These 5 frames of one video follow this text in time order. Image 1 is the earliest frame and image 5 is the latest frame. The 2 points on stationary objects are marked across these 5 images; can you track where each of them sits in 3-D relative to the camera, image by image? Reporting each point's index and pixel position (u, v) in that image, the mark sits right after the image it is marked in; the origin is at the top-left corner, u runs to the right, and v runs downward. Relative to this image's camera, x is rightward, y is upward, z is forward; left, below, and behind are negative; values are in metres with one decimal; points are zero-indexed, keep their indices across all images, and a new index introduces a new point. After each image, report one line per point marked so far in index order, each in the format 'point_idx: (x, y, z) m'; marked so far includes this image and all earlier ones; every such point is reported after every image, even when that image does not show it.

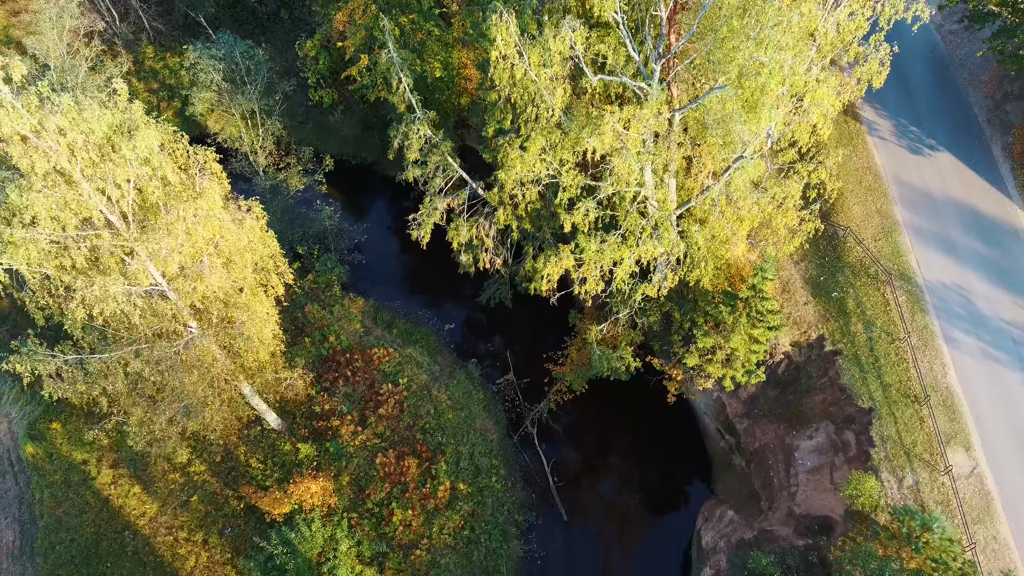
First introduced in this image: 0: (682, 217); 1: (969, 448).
0: (+3.9, +1.7, +19.9) m
1: (+10.2, -3.6, +19.4) m
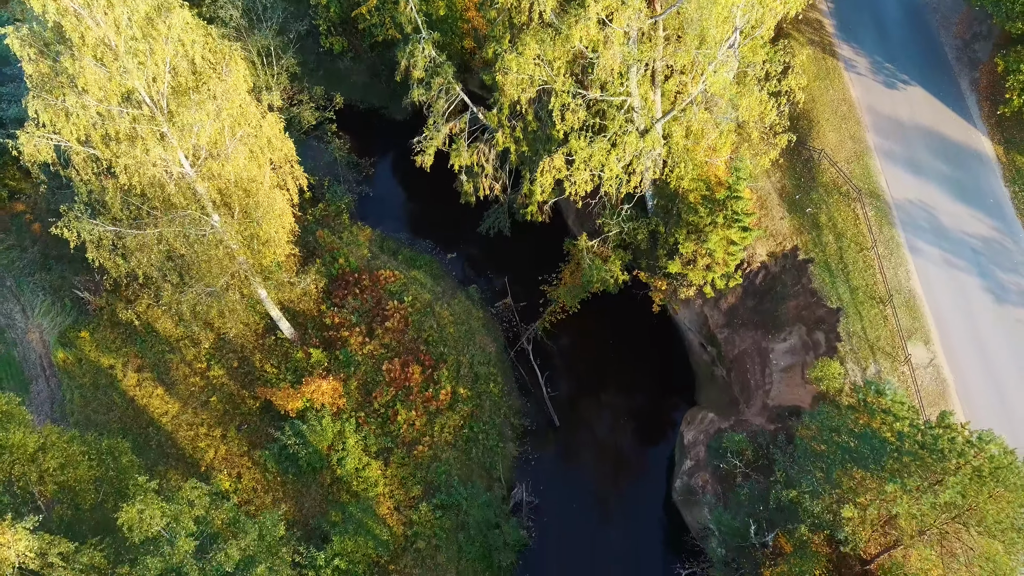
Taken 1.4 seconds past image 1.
0: (+3.8, +4.0, +21.6) m
1: (+10.1, -1.3, +21.1) m
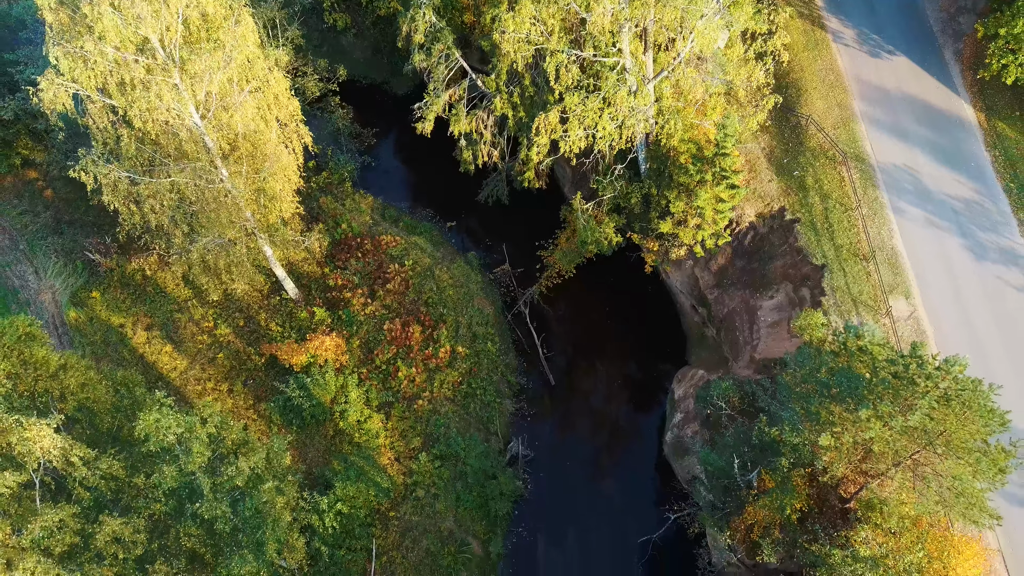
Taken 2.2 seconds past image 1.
0: (+3.7, +5.1, +22.5) m
1: (+10.0, -0.2, +21.9) m
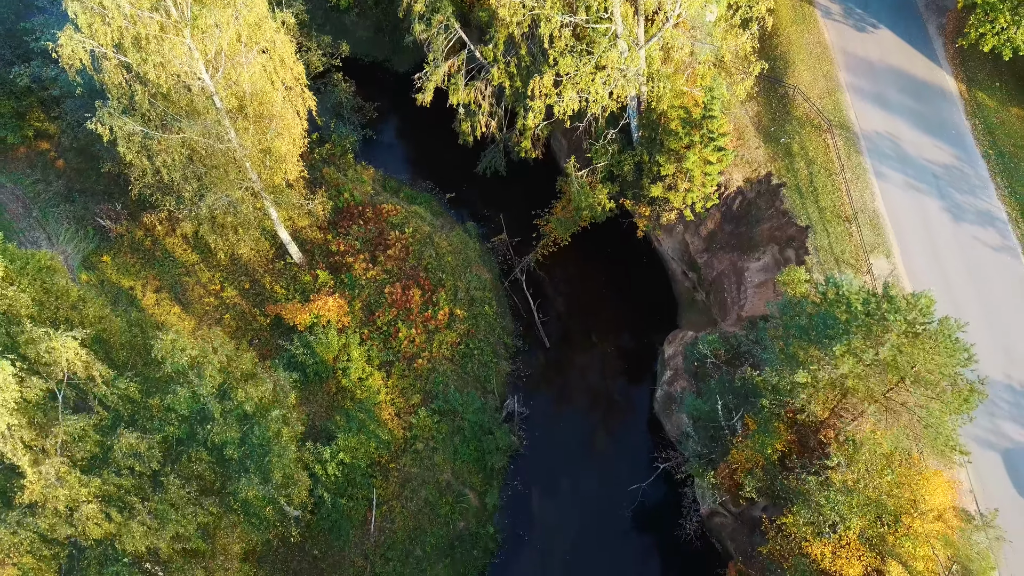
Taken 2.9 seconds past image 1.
0: (+3.6, +6.2, +23.4) m
1: (+9.8, +0.9, +22.8) m
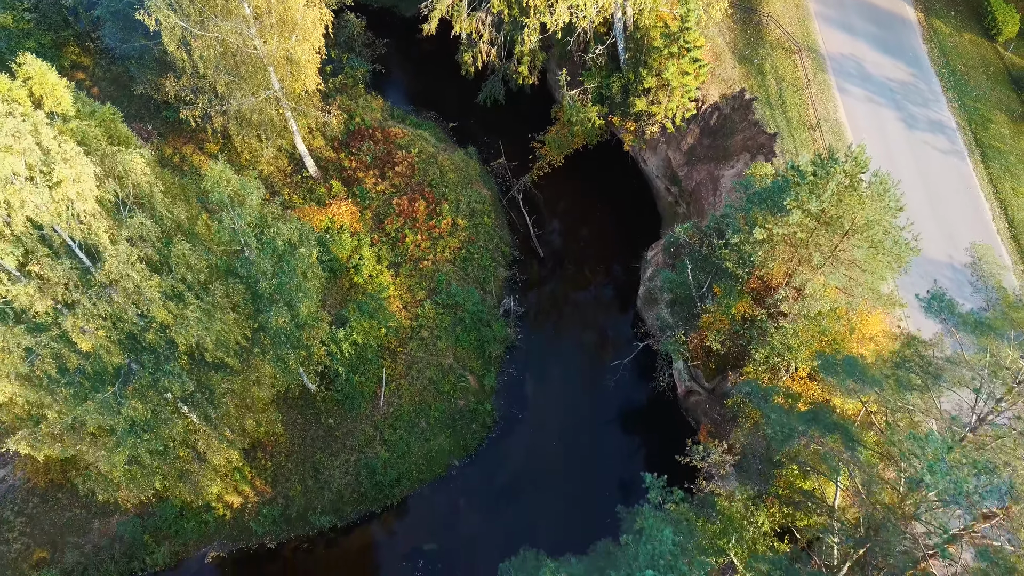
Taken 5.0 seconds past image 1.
0: (+3.6, +9.1, +25.9) m
1: (+9.7, +3.8, +25.3) m
